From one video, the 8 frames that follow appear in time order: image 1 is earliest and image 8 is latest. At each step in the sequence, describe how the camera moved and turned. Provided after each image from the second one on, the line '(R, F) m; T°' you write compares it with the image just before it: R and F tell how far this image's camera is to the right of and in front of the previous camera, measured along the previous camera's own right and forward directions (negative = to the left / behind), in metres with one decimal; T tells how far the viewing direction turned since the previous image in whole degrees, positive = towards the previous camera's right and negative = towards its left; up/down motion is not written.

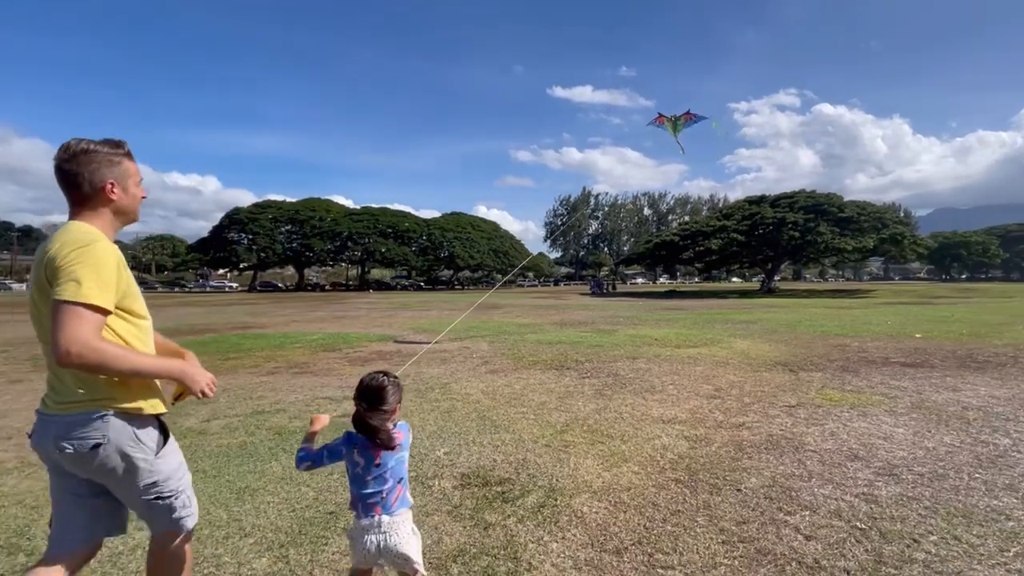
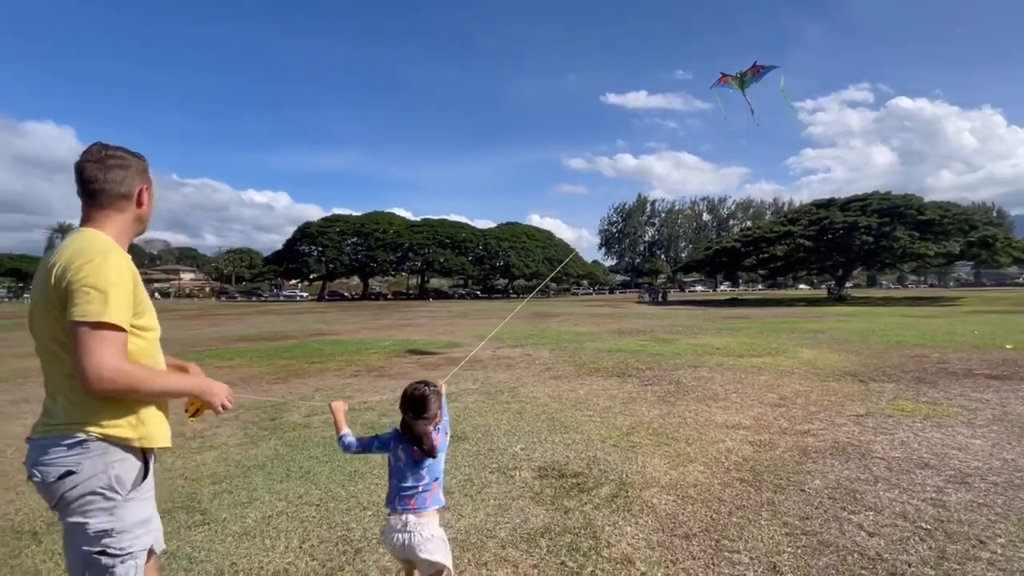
(-0.2, -0.5) m; -6°
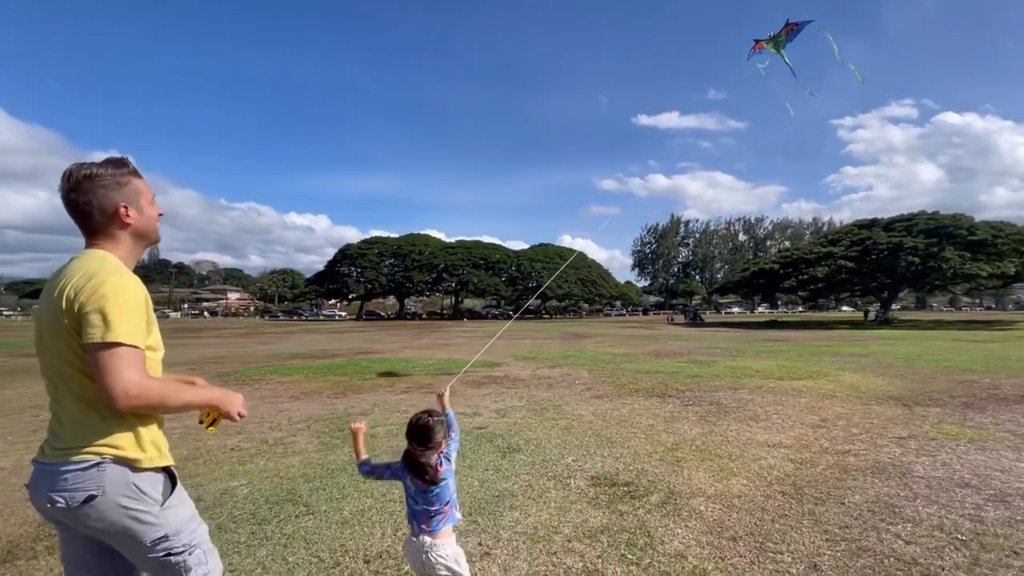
(-0.3, -0.6) m; -4°
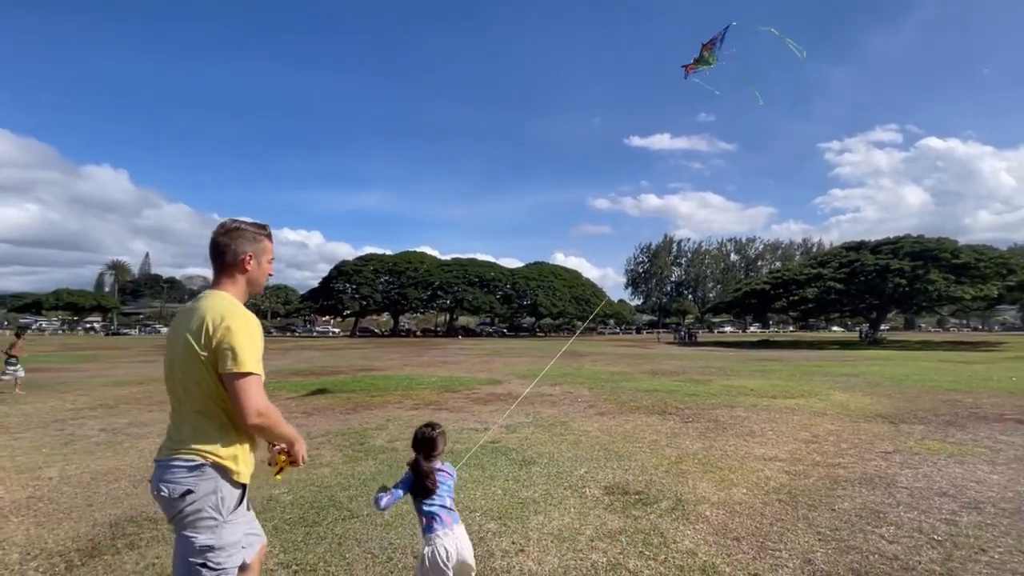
(-0.3, -0.5) m; +1°
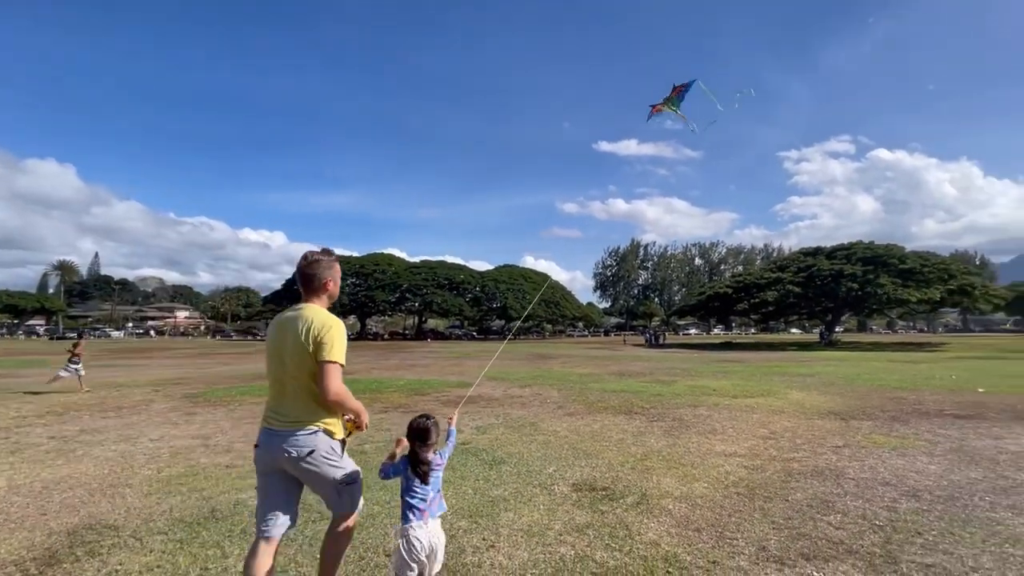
(0.0, -0.1) m; +4°
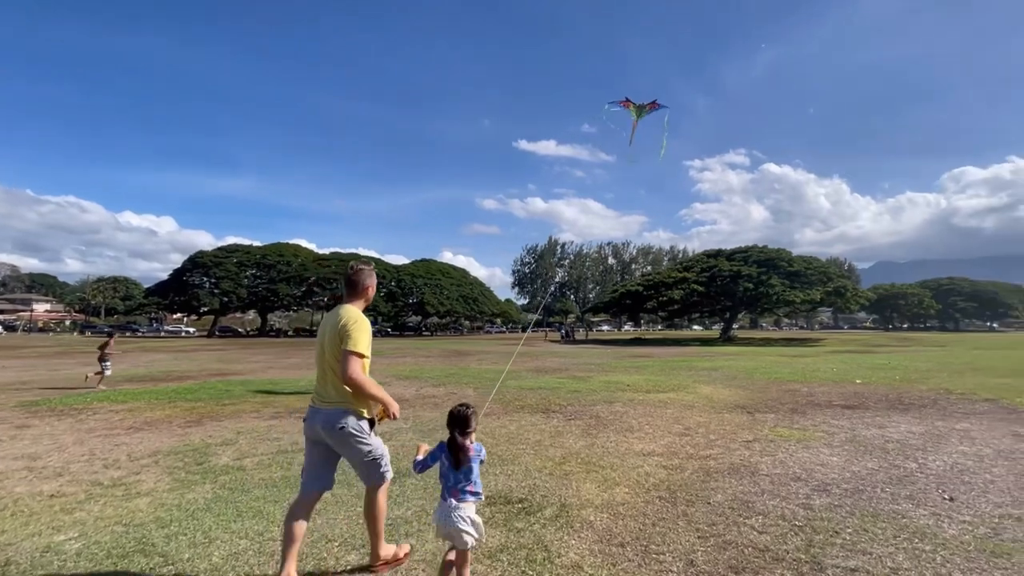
(+0.1, +0.7) m; +9°
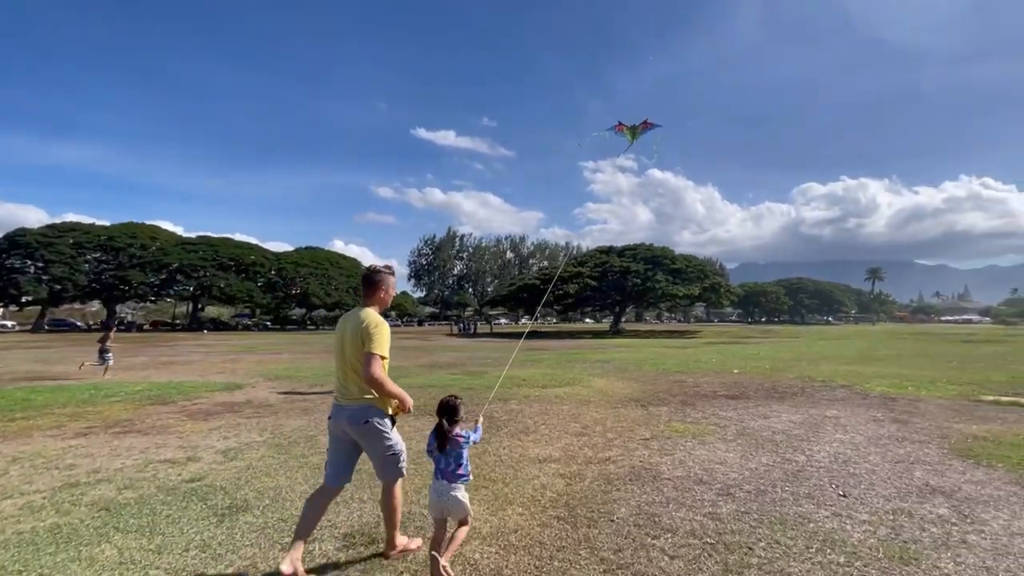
(+0.2, +1.0) m; +12°
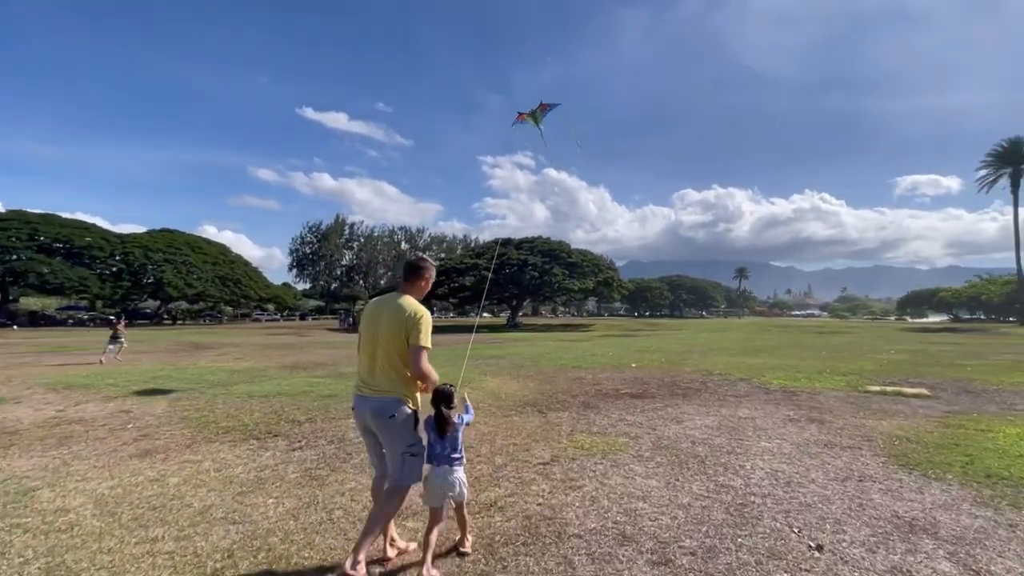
(+0.5, +2.0) m; +12°
